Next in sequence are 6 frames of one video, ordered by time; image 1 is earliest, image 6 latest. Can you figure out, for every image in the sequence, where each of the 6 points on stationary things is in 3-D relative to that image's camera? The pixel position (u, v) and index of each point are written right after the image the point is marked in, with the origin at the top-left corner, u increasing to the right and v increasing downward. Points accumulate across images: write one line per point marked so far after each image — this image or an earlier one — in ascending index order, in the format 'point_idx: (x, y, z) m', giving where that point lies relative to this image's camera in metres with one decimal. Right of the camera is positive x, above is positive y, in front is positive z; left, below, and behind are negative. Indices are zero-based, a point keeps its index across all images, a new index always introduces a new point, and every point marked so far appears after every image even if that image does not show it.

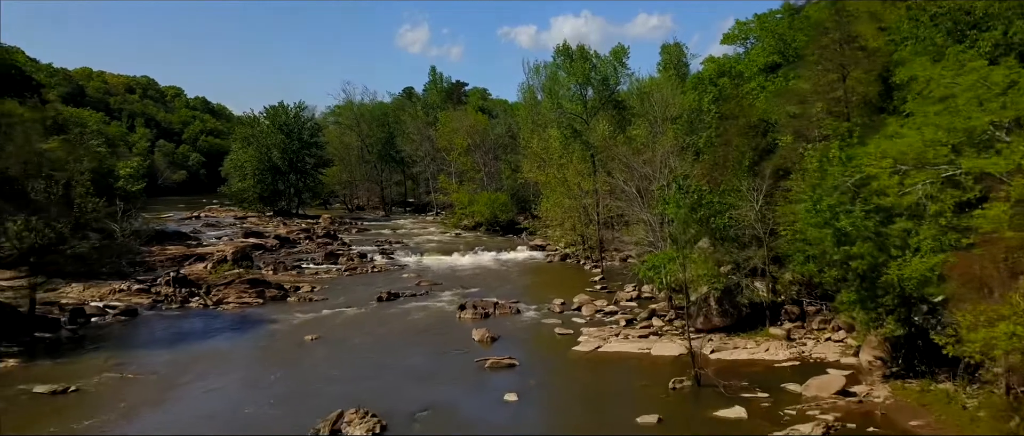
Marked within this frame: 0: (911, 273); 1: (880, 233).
0: (+7.4, -1.1, +15.1) m
1: (+7.6, -0.4, +16.8) m
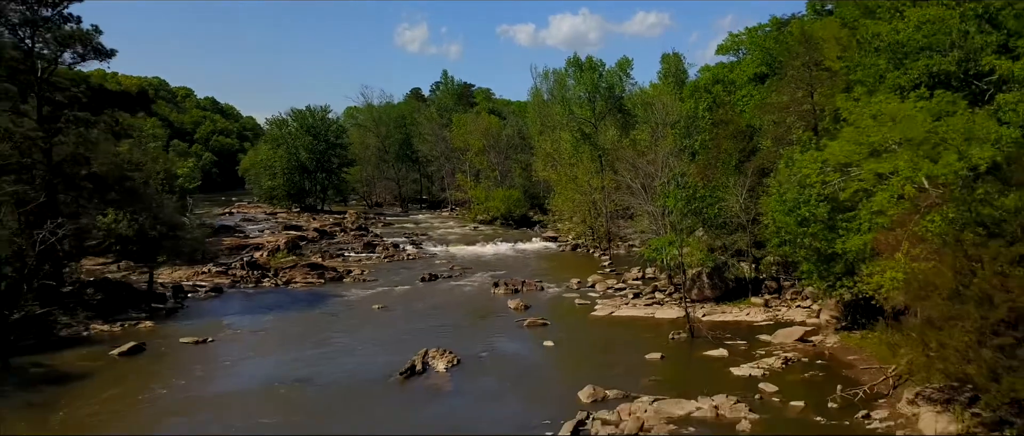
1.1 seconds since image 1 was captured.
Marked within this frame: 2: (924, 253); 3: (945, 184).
0: (+8.5, -0.7, +20.5) m
1: (+8.7, -0.1, +22.2) m
2: (+7.7, -0.6, +15.4) m
3: (+8.5, +0.7, +16.0) m
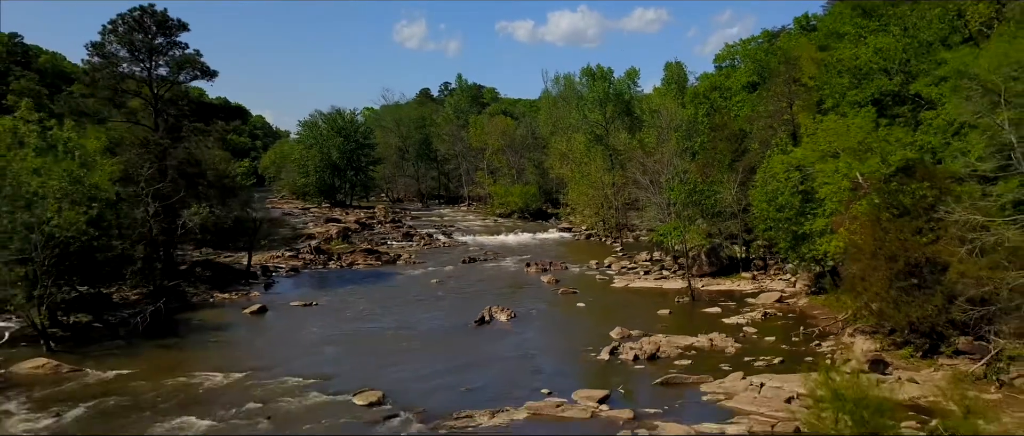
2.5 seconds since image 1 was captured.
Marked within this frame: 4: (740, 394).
0: (+9.9, -0.3, +26.9) m
1: (+10.1, +0.4, +28.5) m
2: (+9.2, -0.2, +21.8) m
3: (+9.9, +1.1, +22.4) m
4: (+4.8, -3.7, +17.3) m
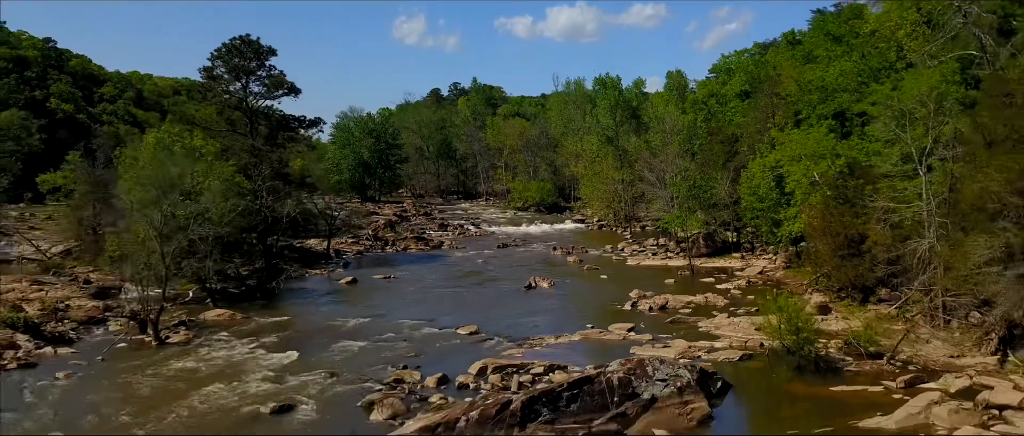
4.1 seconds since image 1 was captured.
0: (+11.6, +0.1, +34.6) m
1: (+11.8, +0.8, +36.3) m
2: (+10.9, +0.2, +29.5) m
3: (+11.6, +1.5, +30.1) m
4: (+6.5, -3.3, +25.0) m
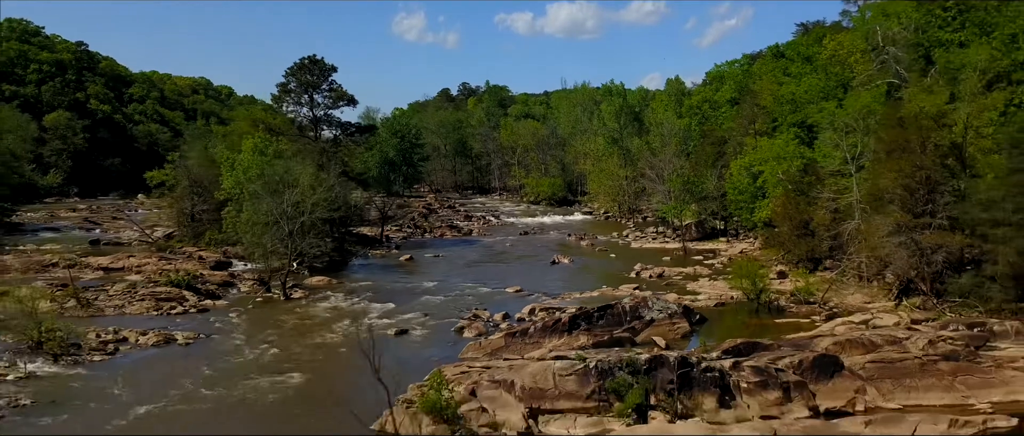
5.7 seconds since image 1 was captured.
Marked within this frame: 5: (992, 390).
0: (+13.0, +0.7, +43.0) m
1: (+13.3, +1.4, +44.6) m
2: (+12.3, +0.7, +37.9) m
3: (+13.0, +2.1, +38.5) m
4: (+7.9, -2.8, +33.4) m
5: (+10.7, -3.8, +18.0) m
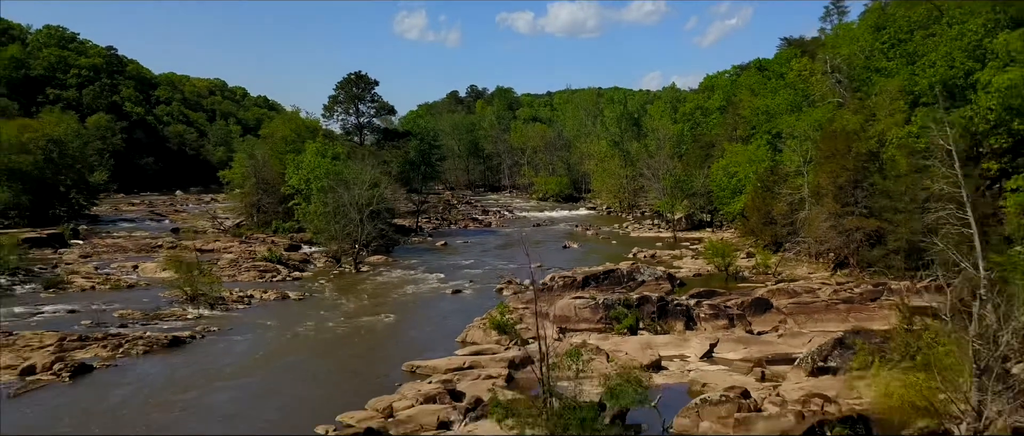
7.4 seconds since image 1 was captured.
0: (+14.2, +1.2, +51.7) m
1: (+14.5, +1.9, +53.3) m
2: (+13.5, +1.2, +46.5) m
3: (+14.2, +2.5, +47.2) m
4: (+9.1, -2.3, +42.1) m
5: (+11.8, -3.4, +26.6) m
